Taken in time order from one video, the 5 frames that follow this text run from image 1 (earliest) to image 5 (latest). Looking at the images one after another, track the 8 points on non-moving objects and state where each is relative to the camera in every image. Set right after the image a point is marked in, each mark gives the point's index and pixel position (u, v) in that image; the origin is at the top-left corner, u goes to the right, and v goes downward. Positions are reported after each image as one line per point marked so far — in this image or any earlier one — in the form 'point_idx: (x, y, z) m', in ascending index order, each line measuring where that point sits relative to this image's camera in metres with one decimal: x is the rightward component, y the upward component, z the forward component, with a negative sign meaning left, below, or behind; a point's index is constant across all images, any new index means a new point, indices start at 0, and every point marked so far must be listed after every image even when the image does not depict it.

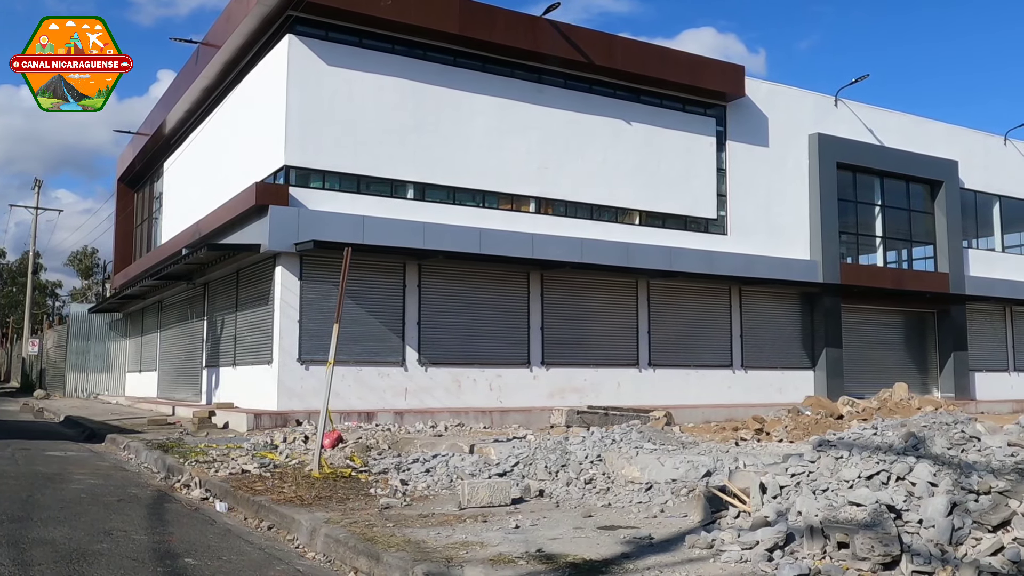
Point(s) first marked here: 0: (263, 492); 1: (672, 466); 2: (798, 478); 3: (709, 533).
0: (-2.4, -1.9, +8.1) m
1: (+1.5, -1.6, +7.8) m
2: (+2.1, -1.4, +6.2) m
3: (+1.3, -1.7, +5.7) m
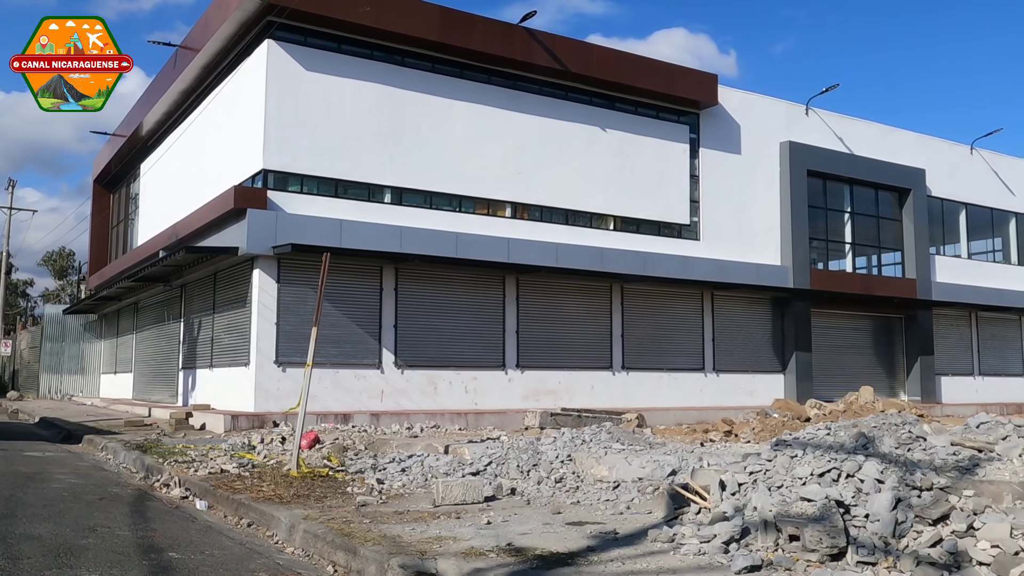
0: (-2.6, -2.0, +8.3) m
1: (+1.2, -1.7, +8.1) m
2: (+1.9, -1.5, +6.6) m
3: (+1.1, -1.7, +6.0) m
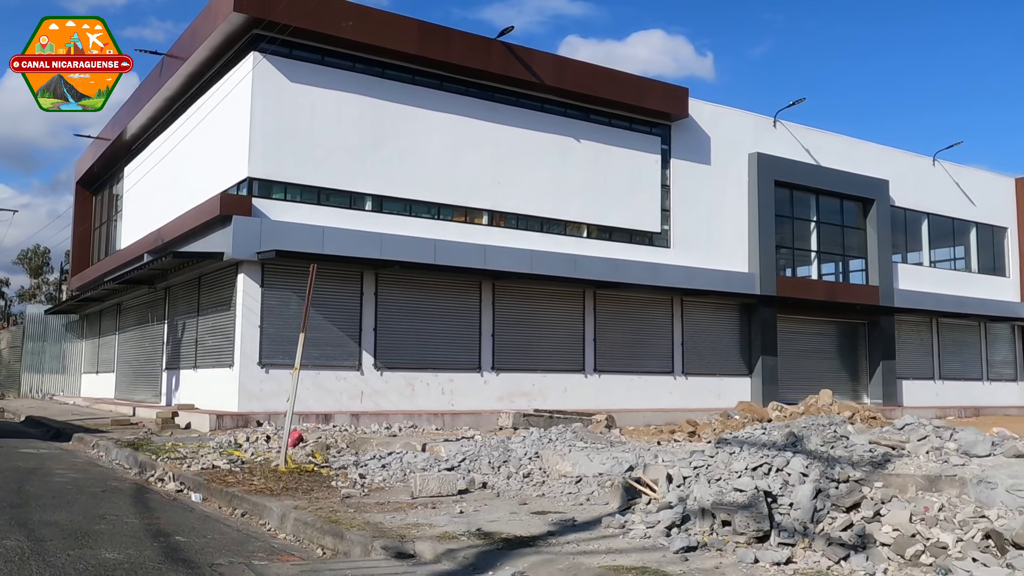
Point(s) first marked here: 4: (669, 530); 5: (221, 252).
0: (-2.9, -2.1, +9.0) m
1: (+0.9, -1.8, +8.9) m
2: (+1.6, -1.6, +7.4) m
3: (+0.9, -1.8, +6.8) m
4: (+1.2, -1.8, +6.3) m
5: (-6.1, +0.8, +17.8) m
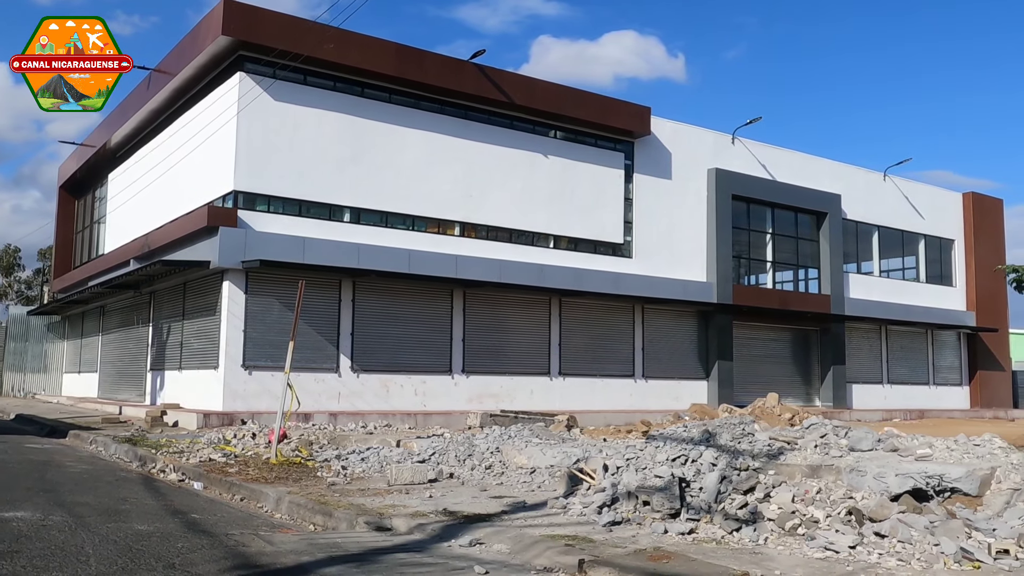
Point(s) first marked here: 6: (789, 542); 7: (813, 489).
0: (-3.4, -2.3, +10.2) m
1: (+0.5, -2.0, +10.3) m
2: (+1.2, -1.8, +8.8) m
3: (+0.5, -2.0, +8.1) m
4: (+0.8, -2.0, +7.7) m
5: (-6.8, +0.6, +18.9) m
6: (+2.2, -2.0, +6.6) m
7: (+2.7, -1.8, +7.6) m
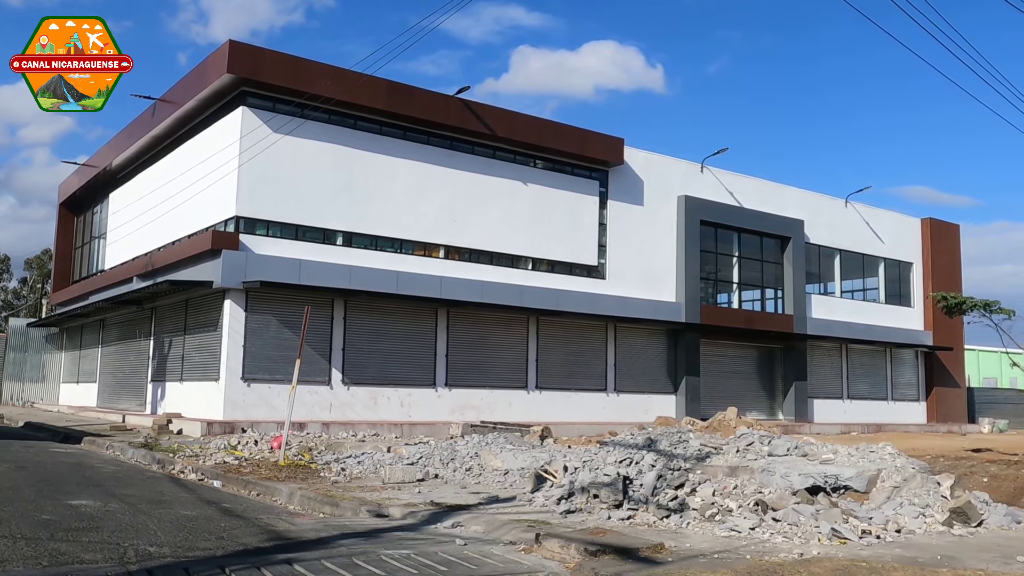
0: (-3.7, -2.6, +11.8) m
1: (+0.1, -2.4, +12.0) m
2: (+0.9, -2.2, +10.5) m
3: (+0.2, -2.4, +9.8) m
4: (+0.5, -2.4, +9.4) m
5: (-7.3, +0.2, +20.5) m
6: (+1.9, -2.3, +8.4) m
7: (+2.4, -2.2, +9.3) m
